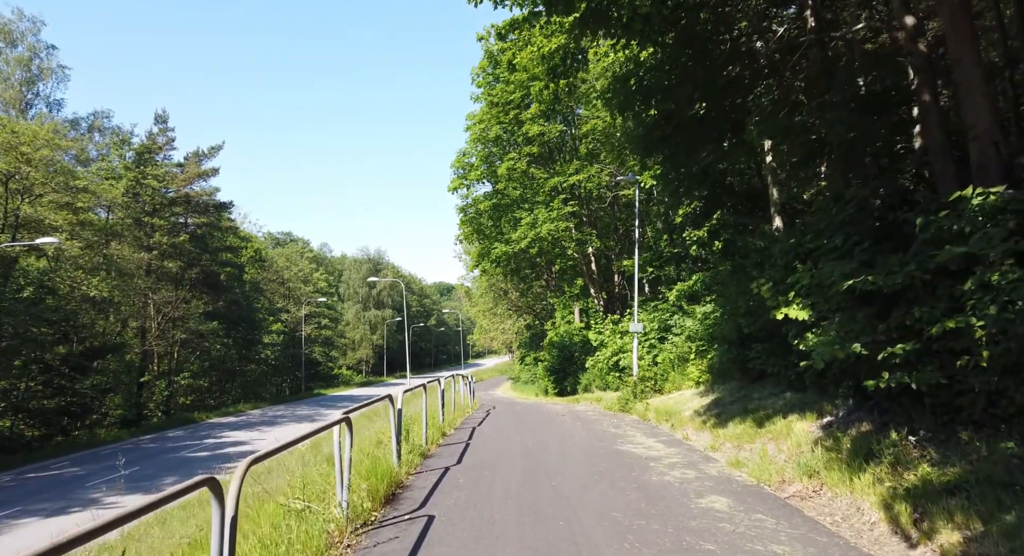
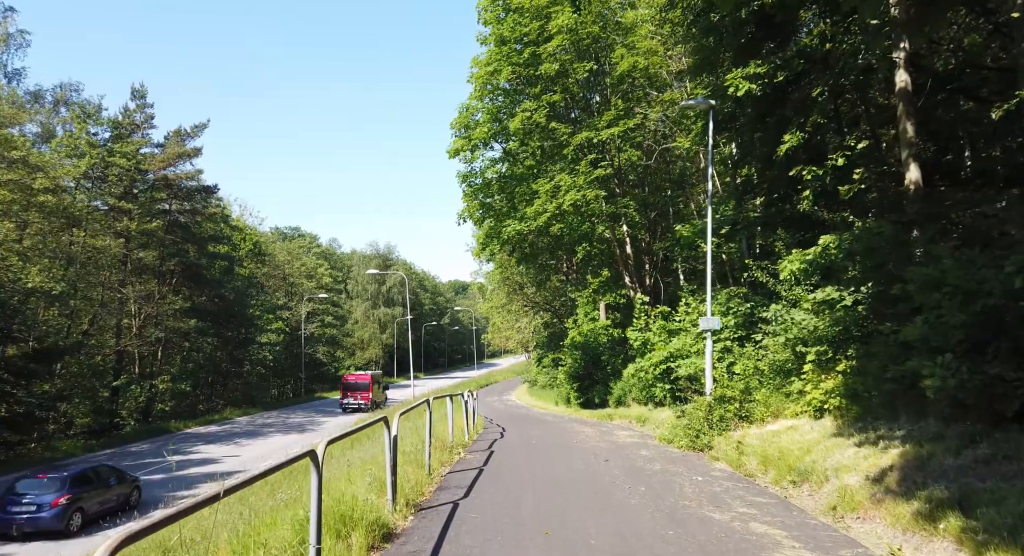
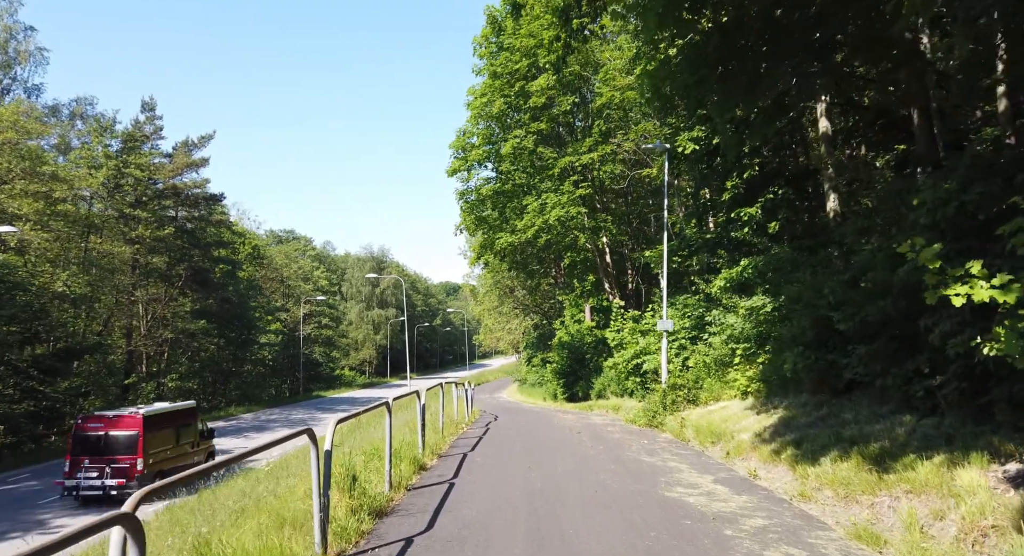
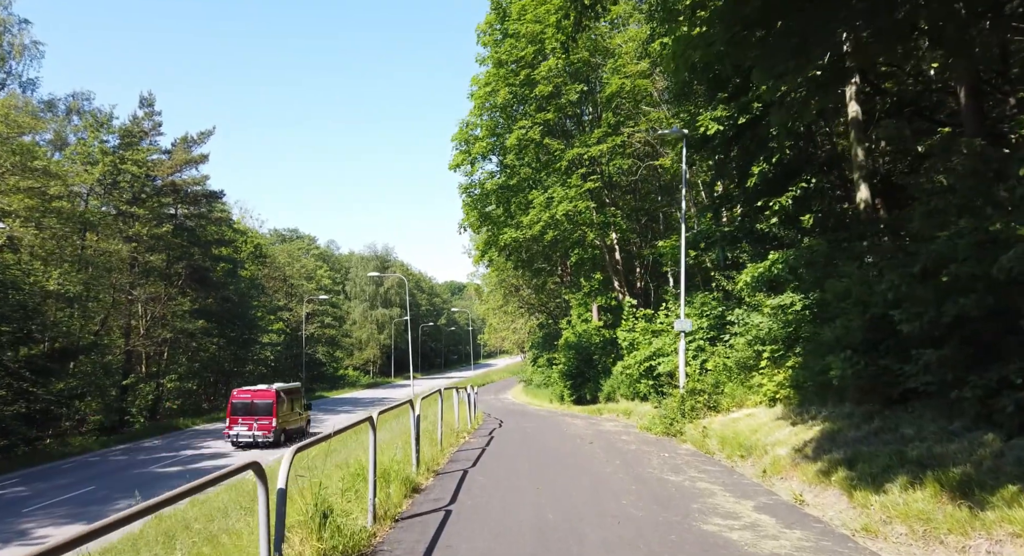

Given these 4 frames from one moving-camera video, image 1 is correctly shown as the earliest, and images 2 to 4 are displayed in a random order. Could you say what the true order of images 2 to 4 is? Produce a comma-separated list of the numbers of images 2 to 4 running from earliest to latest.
3, 4, 2
